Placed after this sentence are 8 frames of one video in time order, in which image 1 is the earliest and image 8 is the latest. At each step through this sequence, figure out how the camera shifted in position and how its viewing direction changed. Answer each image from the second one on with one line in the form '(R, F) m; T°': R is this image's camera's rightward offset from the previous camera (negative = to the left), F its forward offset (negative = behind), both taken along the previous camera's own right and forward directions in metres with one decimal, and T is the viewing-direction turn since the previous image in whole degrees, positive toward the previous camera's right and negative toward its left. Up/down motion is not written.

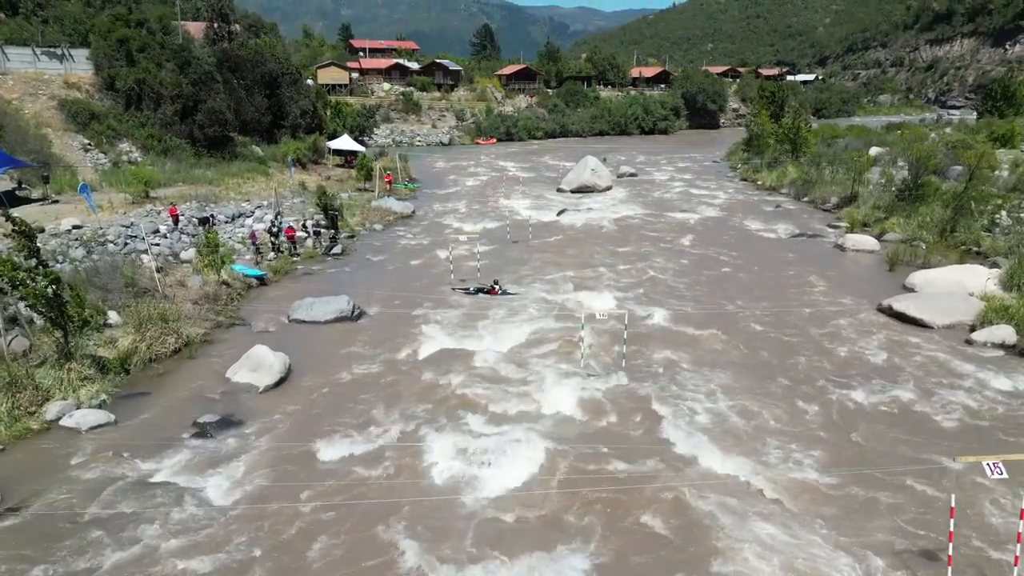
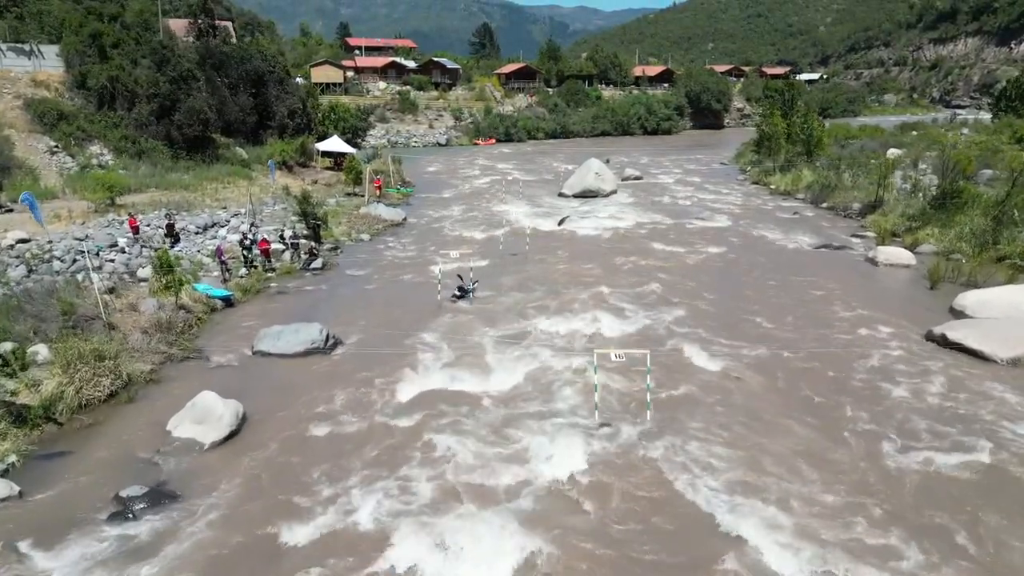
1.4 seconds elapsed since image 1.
(0.0, +1.9) m; 0°
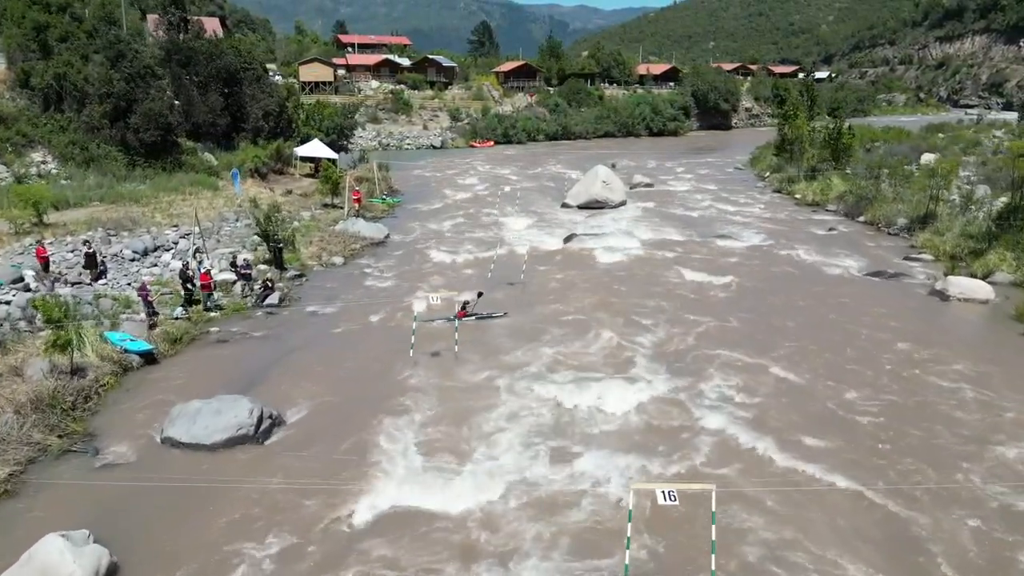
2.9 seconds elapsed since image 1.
(+0.1, +3.1) m; 0°
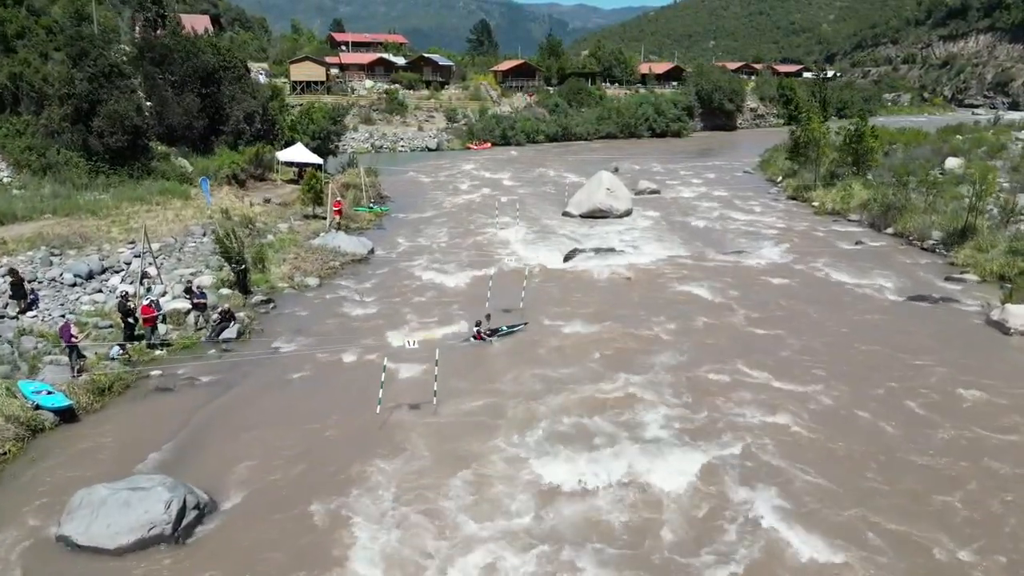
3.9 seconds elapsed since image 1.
(+0.1, +2.0) m; 0°
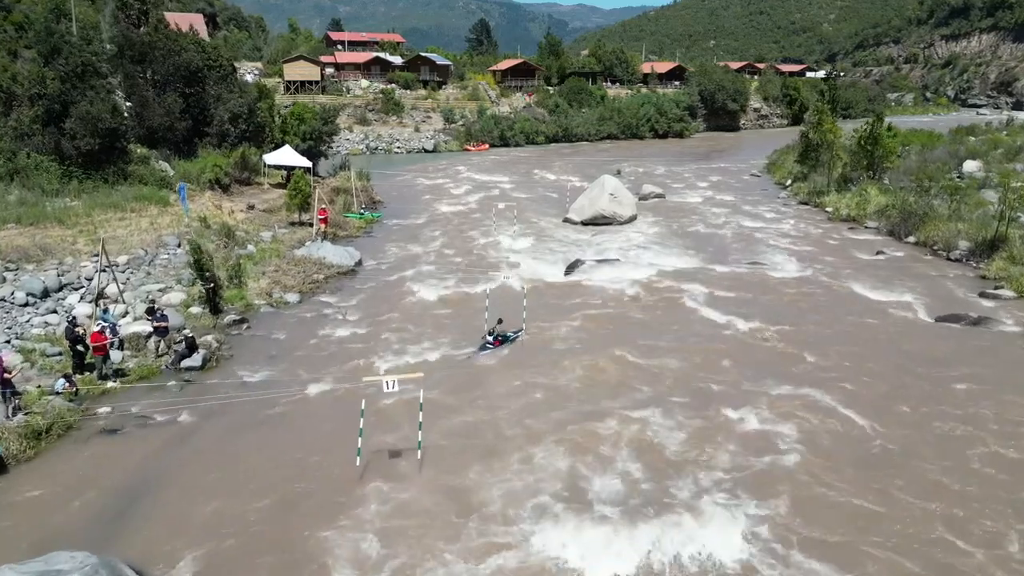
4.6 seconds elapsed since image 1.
(+0.1, +1.3) m; 0°
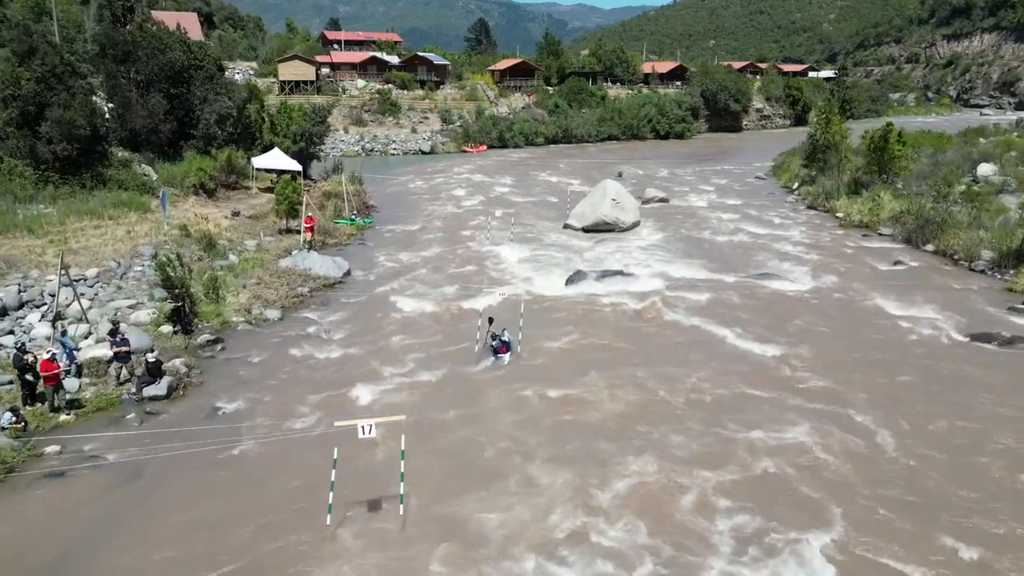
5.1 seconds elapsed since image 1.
(+0.1, +1.0) m; 0°
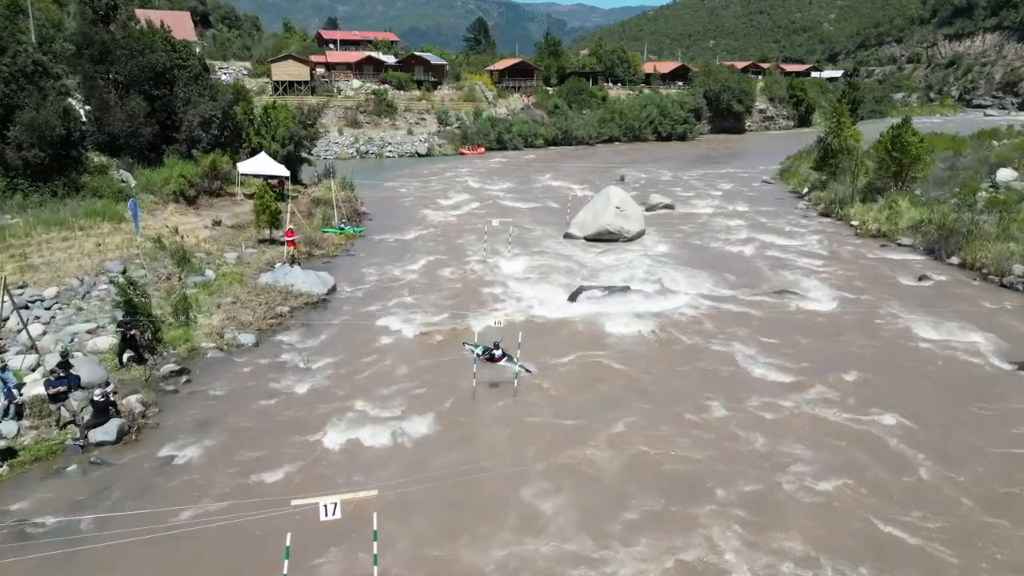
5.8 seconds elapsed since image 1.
(0.0, +1.3) m; 0°
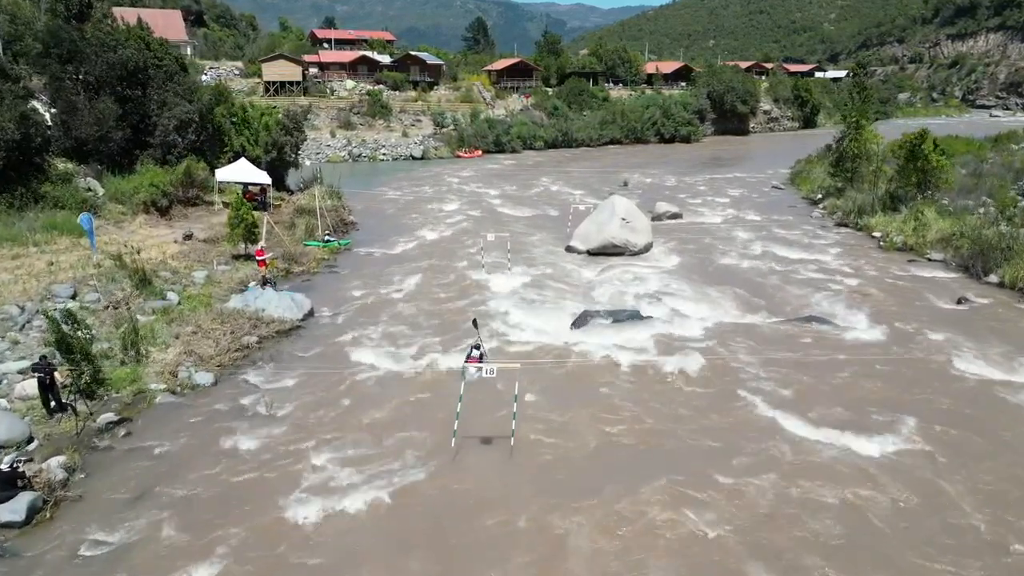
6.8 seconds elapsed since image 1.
(+0.1, +1.6) m; 0°
